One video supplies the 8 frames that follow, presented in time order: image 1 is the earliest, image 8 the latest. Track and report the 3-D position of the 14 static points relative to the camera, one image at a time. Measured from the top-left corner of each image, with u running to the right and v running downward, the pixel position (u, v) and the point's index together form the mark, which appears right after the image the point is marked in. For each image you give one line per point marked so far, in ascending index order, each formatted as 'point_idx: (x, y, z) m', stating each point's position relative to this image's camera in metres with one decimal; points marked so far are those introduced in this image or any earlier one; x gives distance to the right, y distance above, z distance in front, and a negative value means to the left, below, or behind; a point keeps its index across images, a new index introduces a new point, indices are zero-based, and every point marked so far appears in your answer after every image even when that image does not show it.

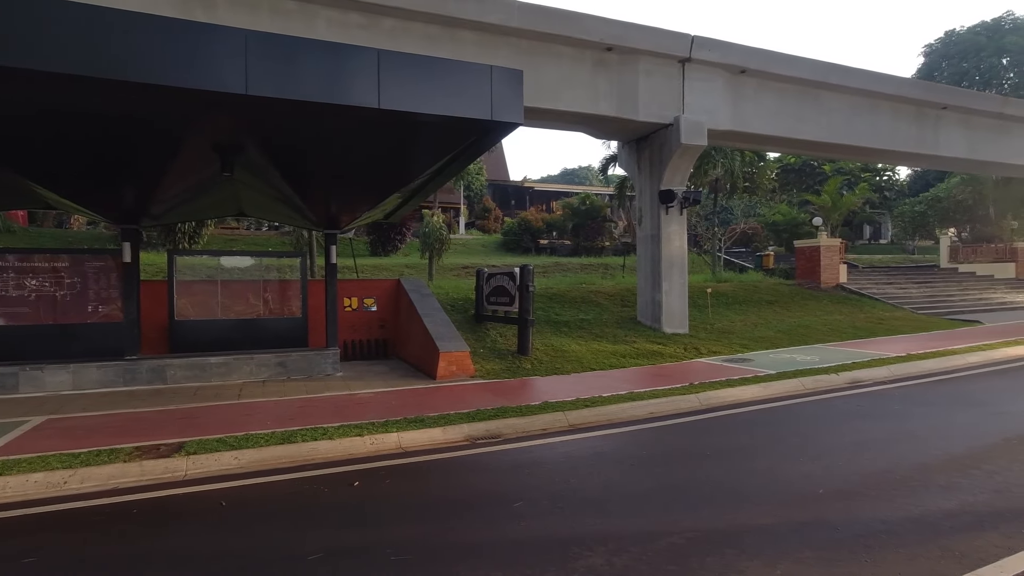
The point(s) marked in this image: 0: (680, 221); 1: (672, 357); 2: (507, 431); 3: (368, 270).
0: (+3.7, +1.5, +13.7) m
1: (+3.1, -1.4, +12.0) m
2: (-0.1, -1.7, +7.3) m
3: (-4.4, +0.6, +18.9) m
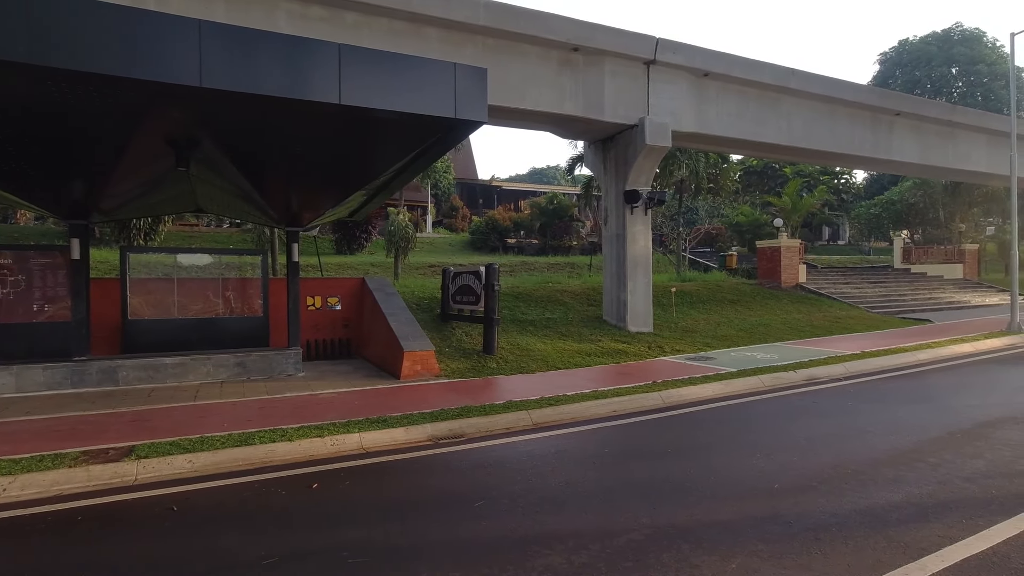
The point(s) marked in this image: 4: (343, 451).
0: (+3.0, +1.5, +13.9) m
1: (+2.4, -1.3, +12.1) m
2: (-0.5, -1.7, +7.2) m
3: (-5.4, +0.6, +18.7) m
4: (-1.8, -1.7, +6.5) m
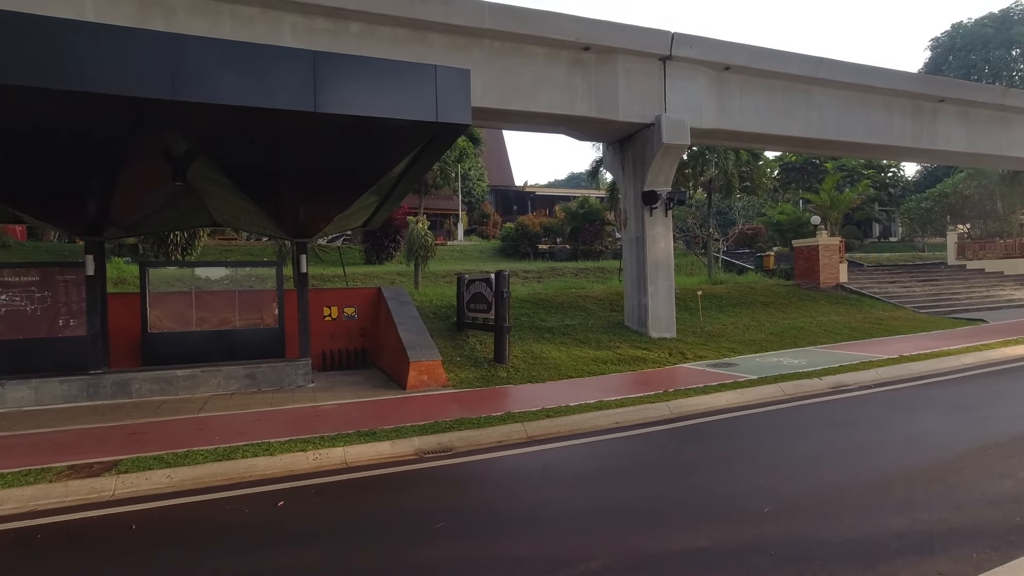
0: (+3.3, +1.4, +13.4) m
1: (+2.7, -1.4, +11.7) m
2: (-0.6, -1.8, +7.0) m
3: (-4.6, +0.3, +18.8) m
4: (-1.9, -1.8, +6.4) m
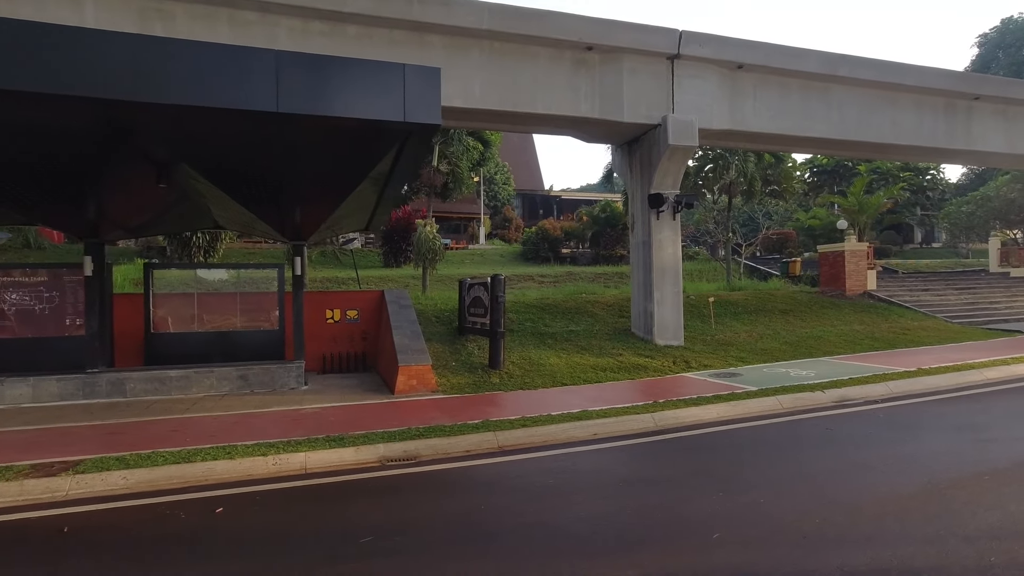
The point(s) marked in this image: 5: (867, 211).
0: (+3.4, +1.3, +13.0) m
1: (+2.6, -1.5, +11.3) m
2: (-1.0, -1.8, +6.8) m
3: (-4.2, +0.2, +18.8) m
4: (-2.3, -1.9, +6.3) m
5: (+11.3, +2.5, +19.6) m
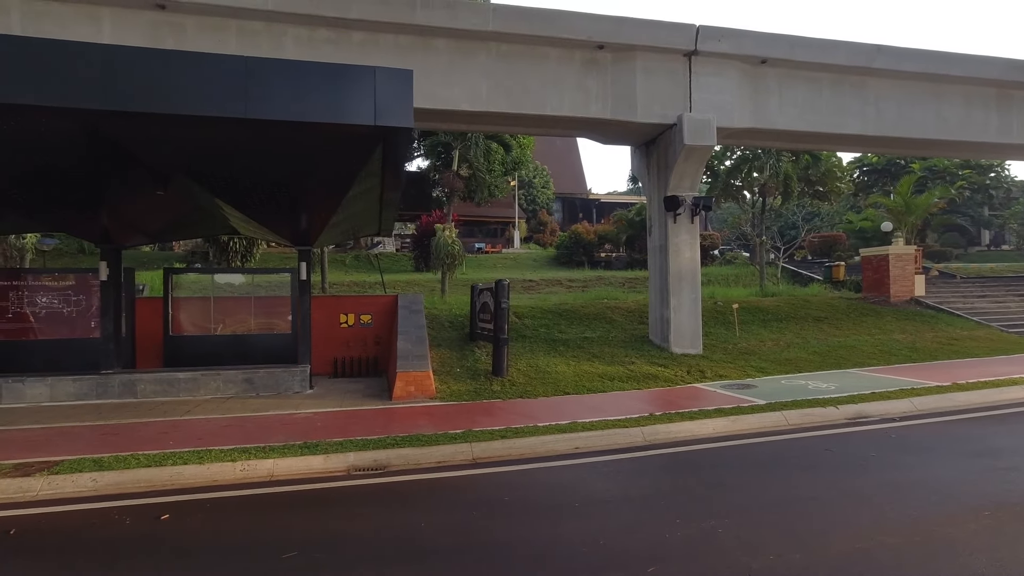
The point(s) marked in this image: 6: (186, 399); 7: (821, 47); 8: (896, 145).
0: (+3.6, +1.2, +12.5) m
1: (+2.7, -1.6, +10.8) m
2: (-1.2, -1.9, +6.7) m
3: (-3.4, +0.1, +19.0) m
4: (-2.7, -1.9, +6.2) m
5: (+12.1, +2.3, +18.4) m
6: (-5.4, -1.8, +10.2) m
7: (+6.2, +4.8, +12.4) m
8: (+8.7, +3.2, +14.0) m
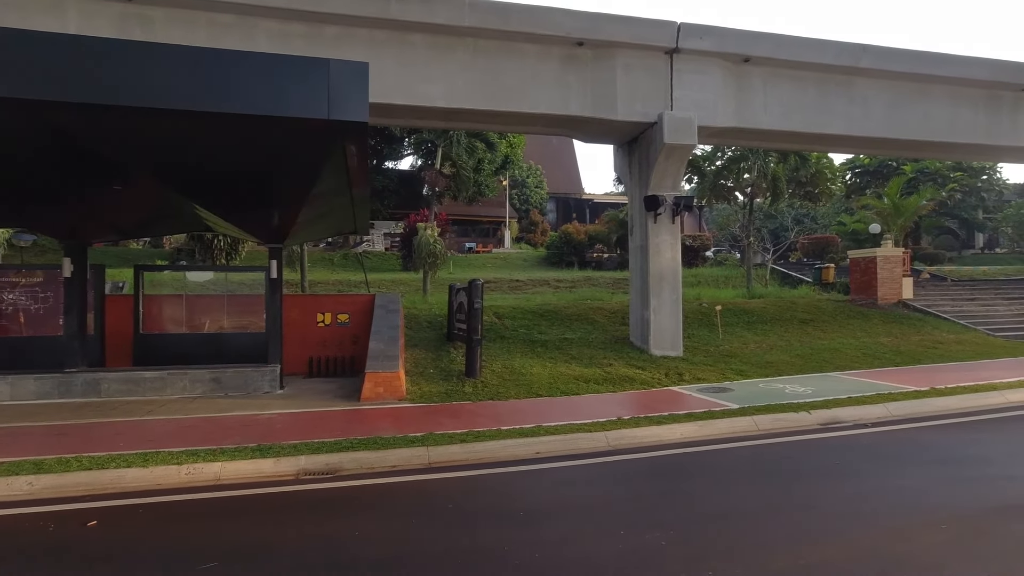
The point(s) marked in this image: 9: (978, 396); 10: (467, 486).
0: (+3.2, +1.2, +12.3) m
1: (+2.3, -1.6, +10.6) m
2: (-1.7, -1.9, +6.5) m
3: (-3.9, +0.1, +18.8) m
4: (-3.1, -1.9, +6.0) m
5: (+11.6, +2.2, +18.2) m
6: (-5.8, -1.8, +10.0) m
7: (+5.8, +4.8, +12.2) m
8: (+8.3, +3.2, +13.8) m
9: (+6.6, -1.5, +8.8) m
10: (-0.4, -1.9, +5.8) m
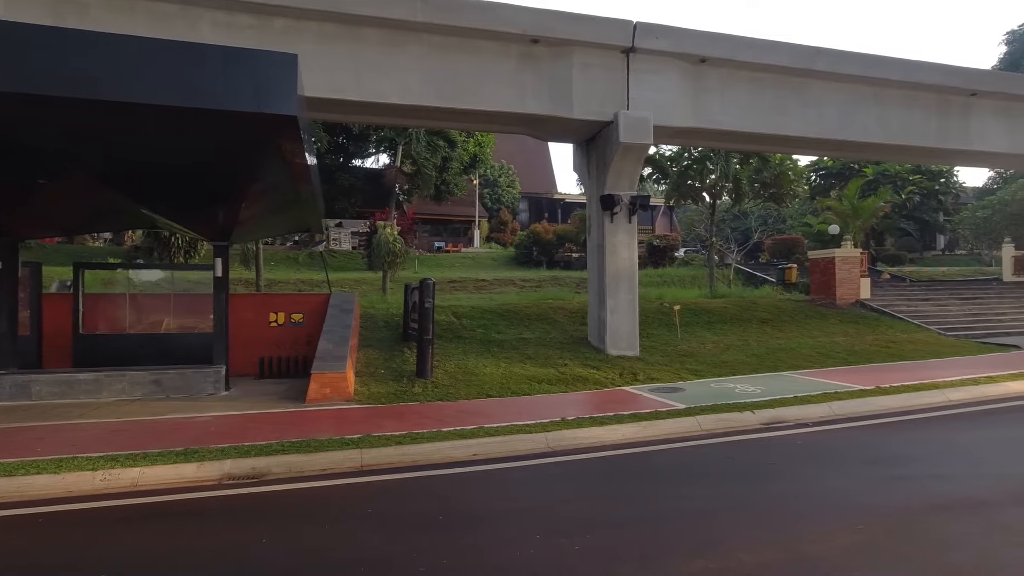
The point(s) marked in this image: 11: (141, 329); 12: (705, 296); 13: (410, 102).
0: (+2.3, +1.2, +12.2) m
1: (+1.4, -1.6, +10.5) m
2: (-2.4, -1.8, +6.3) m
3: (-5.0, +0.1, +18.5) m
4: (-3.8, -1.9, +5.8) m
5: (+10.6, +2.2, +18.4) m
6: (-6.6, -1.8, +9.6) m
7: (+5.0, +4.8, +12.3) m
8: (+7.4, +3.2, +13.9) m
9: (+5.9, -1.5, +8.8) m
10: (-1.1, -1.9, +5.7) m
11: (-6.9, -0.8, +11.6) m
12: (+5.2, -0.2, +16.7) m
13: (-1.8, +3.3, +11.1) m
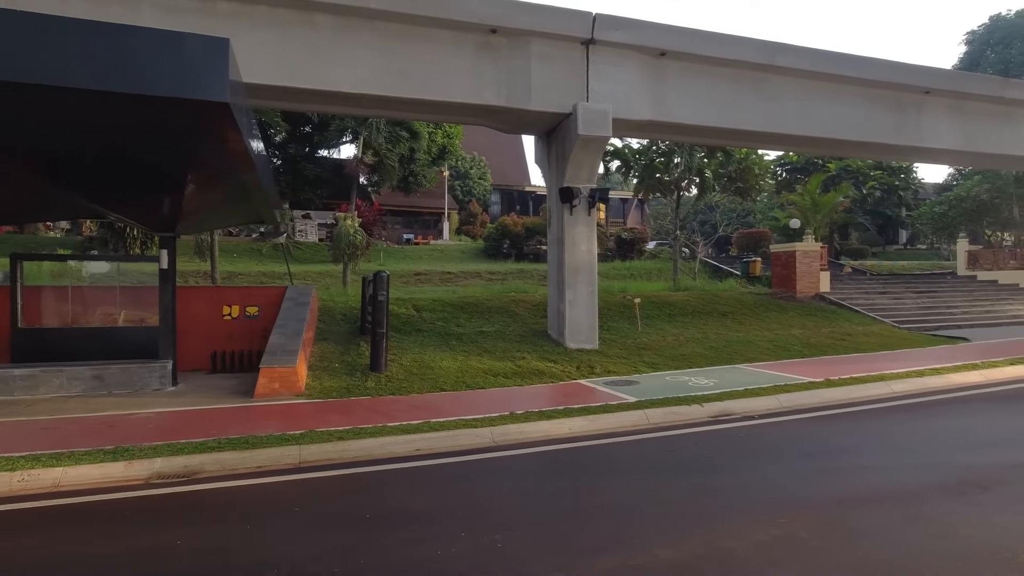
0: (+1.5, +1.3, +12.2) m
1: (+0.7, -1.5, +10.5) m
2: (-3.0, -1.8, +6.1) m
3: (-6.0, +0.3, +18.2) m
4: (-4.3, -1.8, +5.6) m
5: (+9.5, +2.4, +18.7) m
6: (-7.3, -1.6, +9.3) m
7: (+4.2, +4.9, +12.3) m
8: (+6.5, +3.3, +14.0) m
9: (+5.2, -1.4, +9.0) m
10: (-1.6, -1.8, +5.6) m
11: (-7.7, -0.6, +11.2) m
12: (+4.3, 0.0, +16.7) m
13: (-2.6, +3.5, +10.8) m
